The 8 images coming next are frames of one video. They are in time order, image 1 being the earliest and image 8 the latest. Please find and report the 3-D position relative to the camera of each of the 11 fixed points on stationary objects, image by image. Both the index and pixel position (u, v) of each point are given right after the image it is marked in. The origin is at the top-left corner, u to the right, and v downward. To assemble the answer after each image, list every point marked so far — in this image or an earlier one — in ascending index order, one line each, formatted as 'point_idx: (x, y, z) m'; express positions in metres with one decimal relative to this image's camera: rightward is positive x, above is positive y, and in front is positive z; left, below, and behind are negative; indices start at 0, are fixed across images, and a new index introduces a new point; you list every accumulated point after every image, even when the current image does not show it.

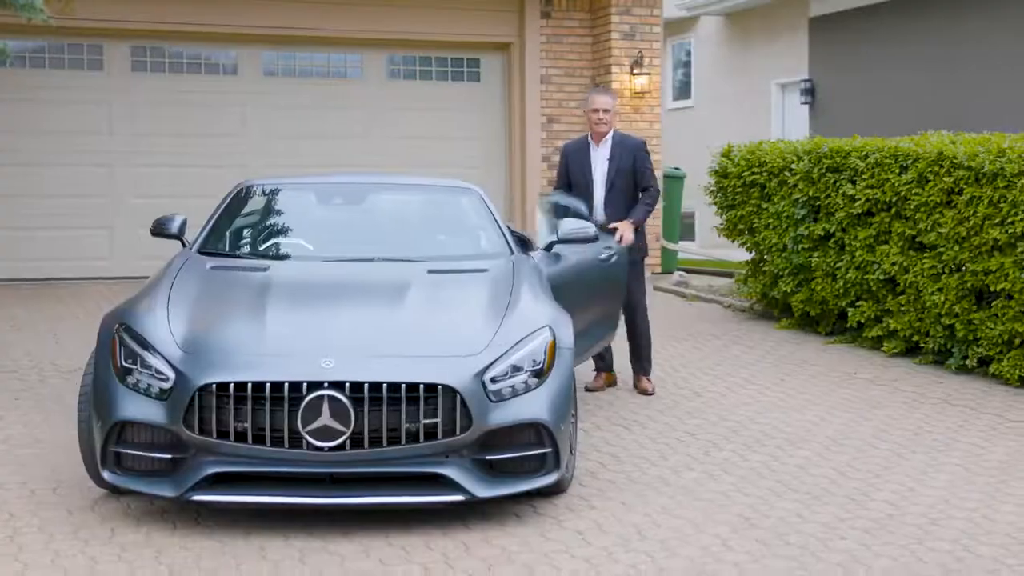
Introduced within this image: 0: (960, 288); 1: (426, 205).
0: (+2.3, 0.0, +8.4) m
1: (-0.4, +0.4, +7.2) m
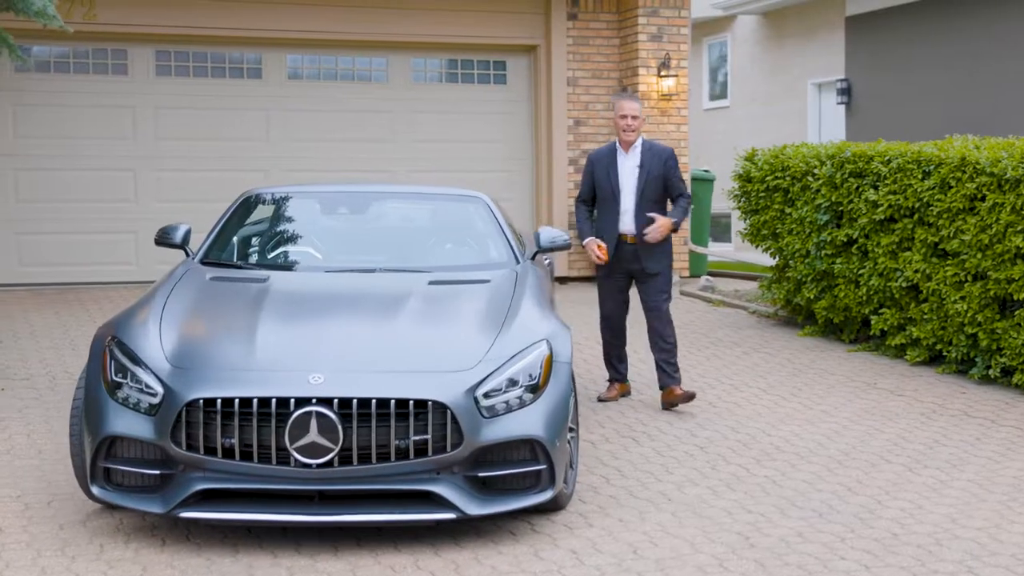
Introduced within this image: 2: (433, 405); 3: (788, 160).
0: (+2.4, 0.0, +8.2) m
1: (-0.3, +0.3, +7.1) m
2: (-0.2, -0.4, +5.1) m
3: (+1.7, +0.8, +10.2) m
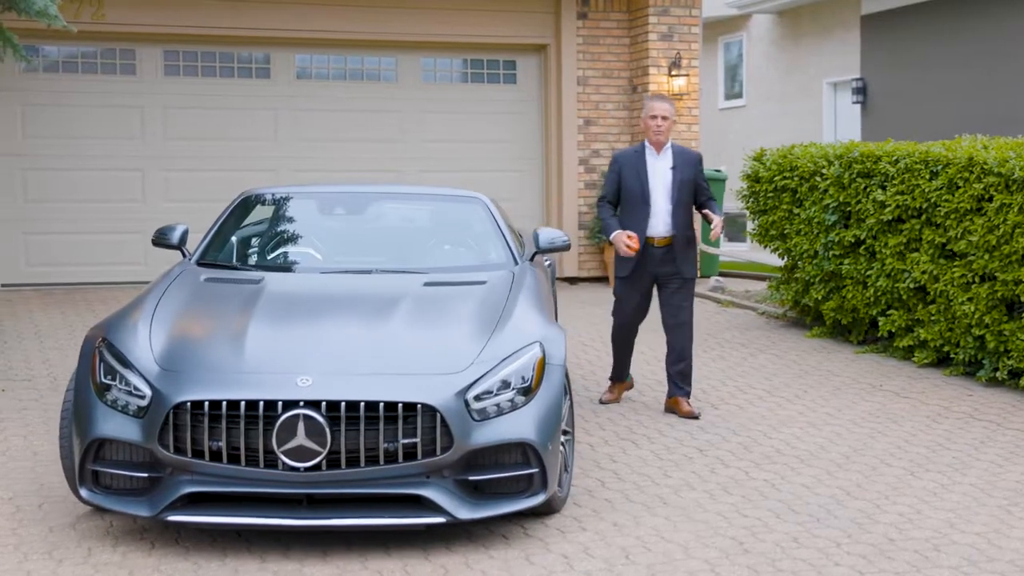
0: (+2.4, -0.1, +8.1) m
1: (-0.3, +0.3, +7.1) m
2: (-0.3, -0.4, +5.0) m
3: (+1.8, +0.8, +10.1) m
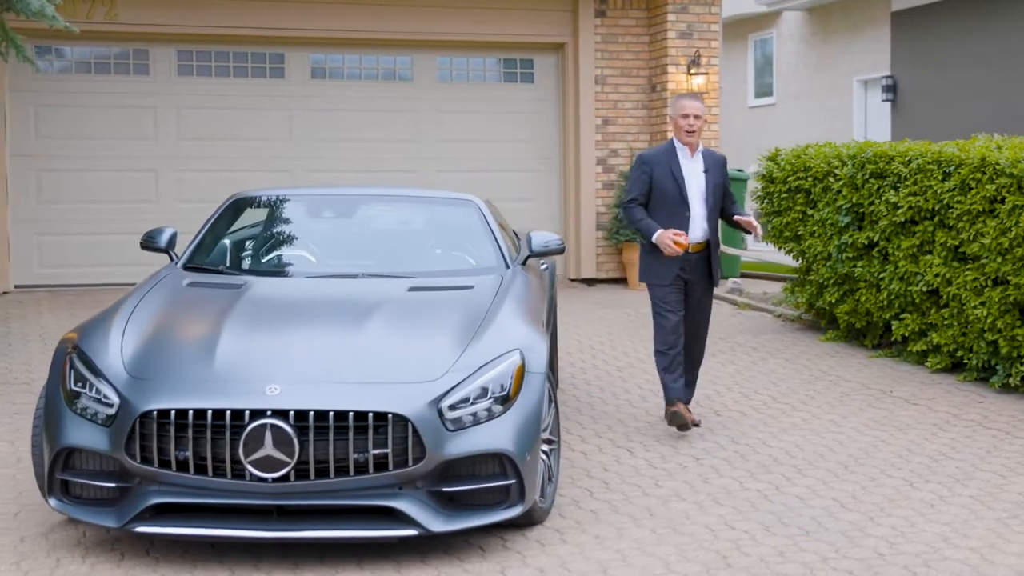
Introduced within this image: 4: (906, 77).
0: (+2.4, -0.1, +7.9) m
1: (-0.4, +0.3, +7.0) m
2: (-0.4, -0.4, +4.9) m
3: (+1.8, +0.8, +9.9) m
4: (+4.6, +2.5, +19.0) m
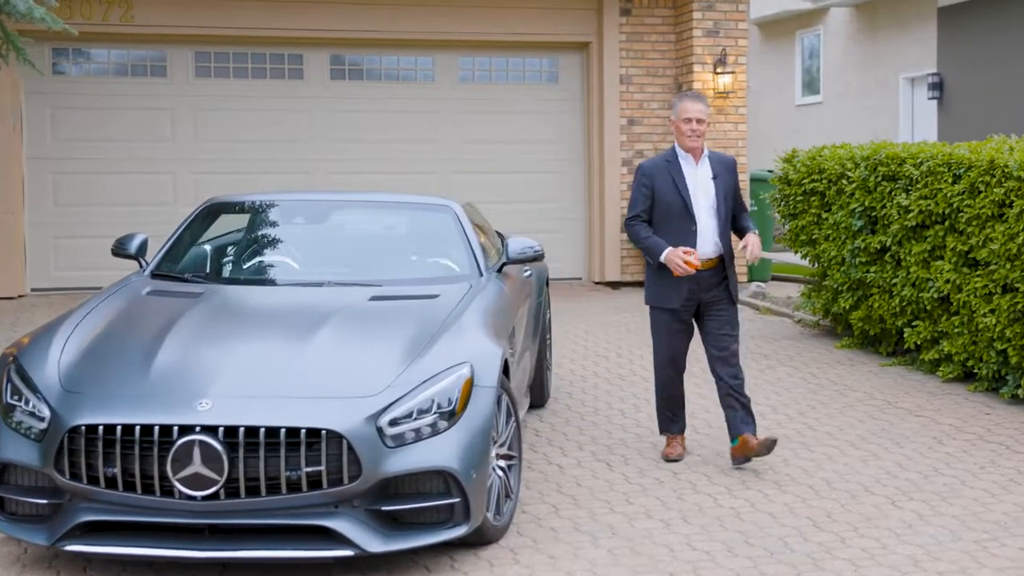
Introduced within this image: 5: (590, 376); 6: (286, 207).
0: (+2.3, -0.1, +7.6) m
1: (-0.4, +0.3, +6.8) m
2: (-0.5, -0.4, +4.7) m
3: (+1.8, +0.7, +9.6) m
4: (+5.0, +2.4, +18.6) m
5: (+0.4, -0.5, +8.8) m
6: (-1.0, +0.3, +6.9) m
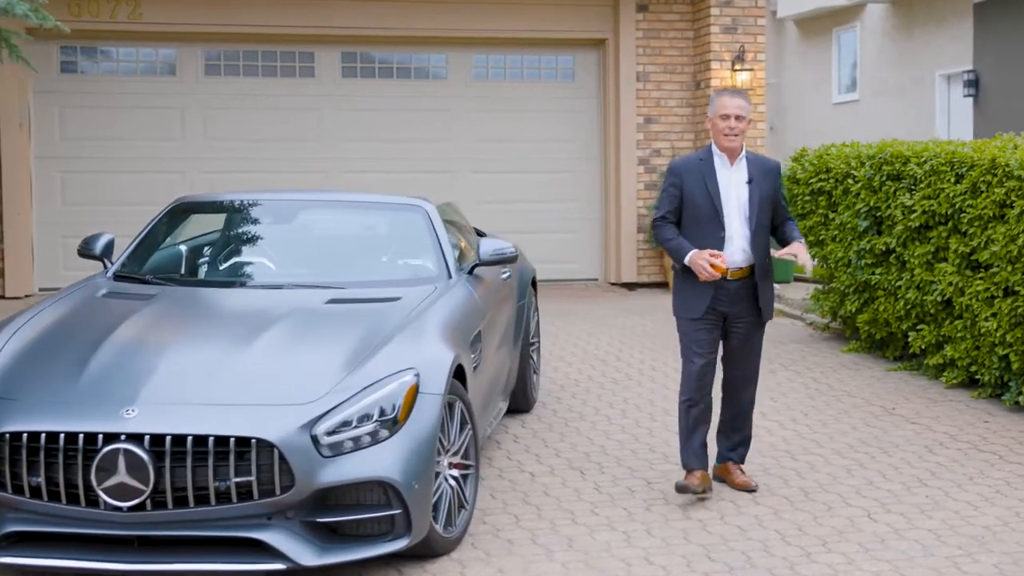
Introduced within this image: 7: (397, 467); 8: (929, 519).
0: (+2.3, -0.1, +7.4) m
1: (-0.5, +0.3, +6.6) m
2: (-0.7, -0.4, +4.6) m
3: (+1.8, +0.7, +9.4) m
4: (+5.3, +2.4, +18.2) m
5: (+0.4, -0.5, +8.6) m
6: (-1.1, +0.3, +6.8) m
7: (-0.3, -0.5, +4.7) m
8: (+1.4, -0.8, +5.6) m
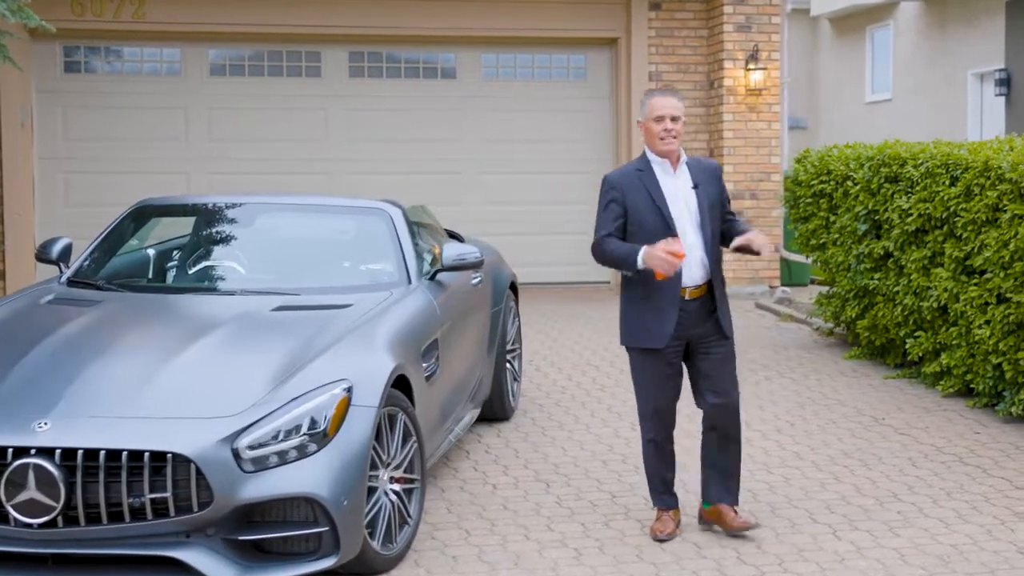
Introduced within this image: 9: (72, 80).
0: (+2.2, -0.2, +7.1) m
1: (-0.7, +0.2, +6.5) m
2: (-0.9, -0.5, +4.4) m
3: (+1.8, +0.7, +9.2) m
4: (+5.6, +2.4, +17.8) m
5: (+0.3, -0.5, +8.4) m
6: (-1.2, +0.3, +6.6) m
7: (-0.5, -0.5, +4.6) m
8: (+1.3, -0.8, +5.4) m
9: (-3.2, +1.5, +12.0) m
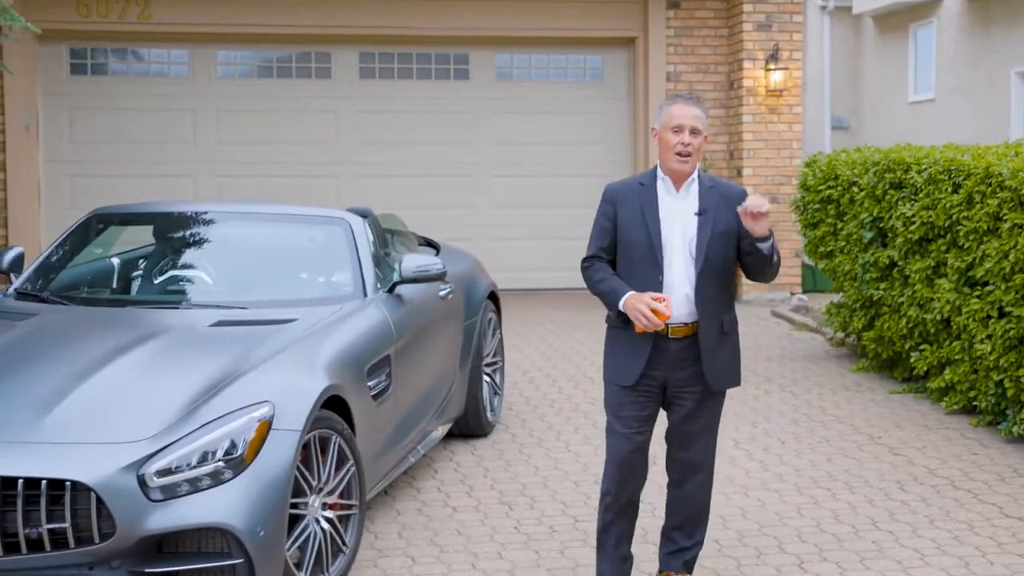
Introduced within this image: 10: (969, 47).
0: (+2.0, -0.2, +6.8) m
1: (-0.8, +0.2, +6.2) m
2: (-1.1, -0.5, +4.2) m
3: (+1.8, +0.7, +8.8) m
4: (+5.9, +2.3, +17.3) m
5: (+0.2, -0.6, +8.1) m
6: (-1.3, +0.3, +6.4) m
7: (-0.7, -0.6, +4.3) m
8: (+1.1, -0.9, +5.1) m
9: (-3.1, +1.5, +11.8) m
10: (+5.6, +2.9, +19.9) m
